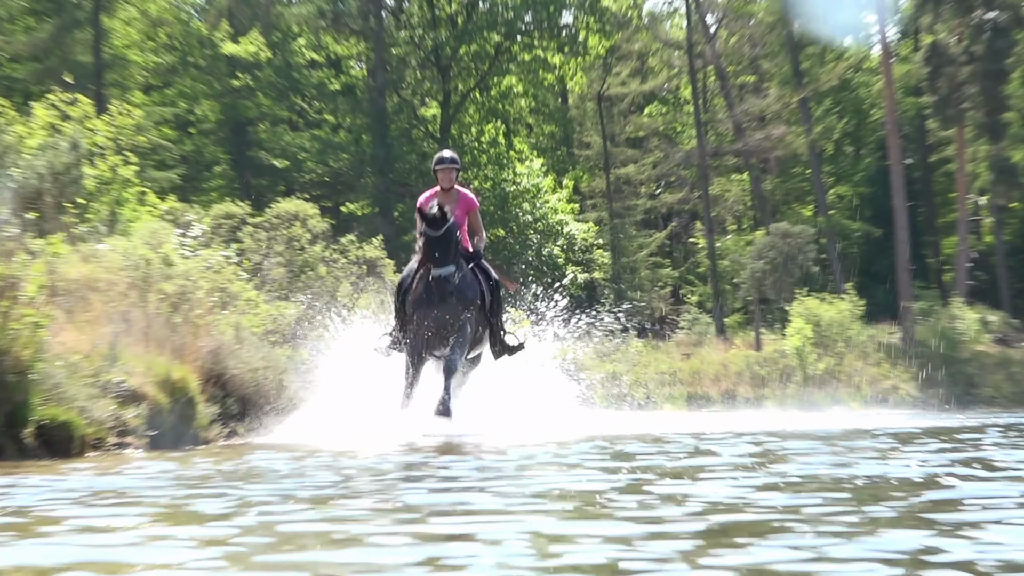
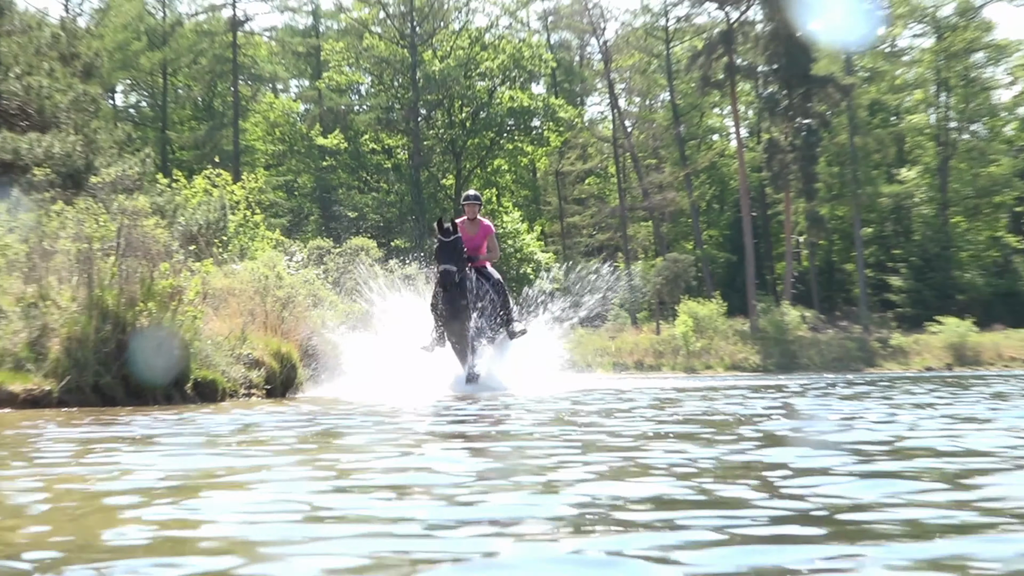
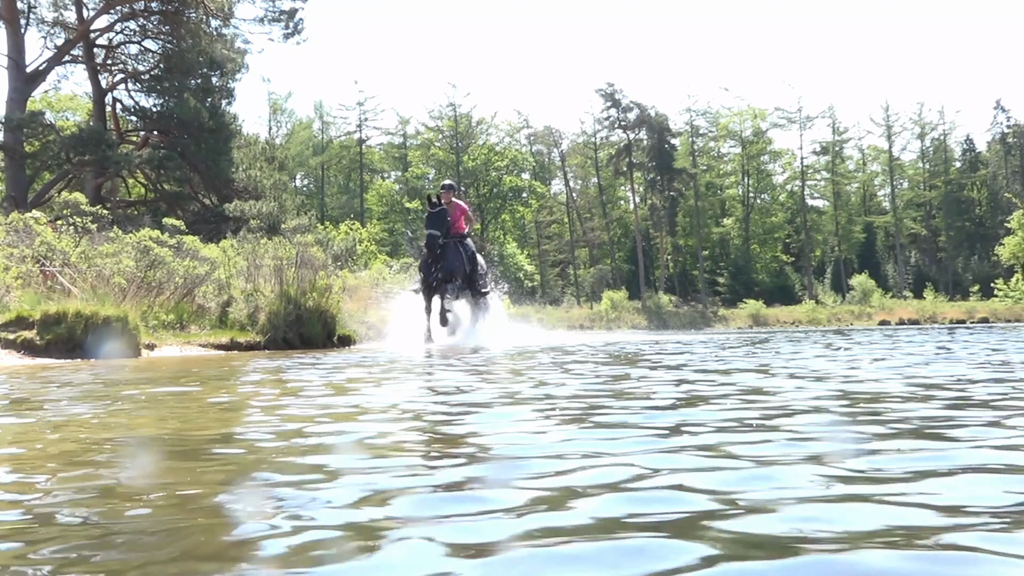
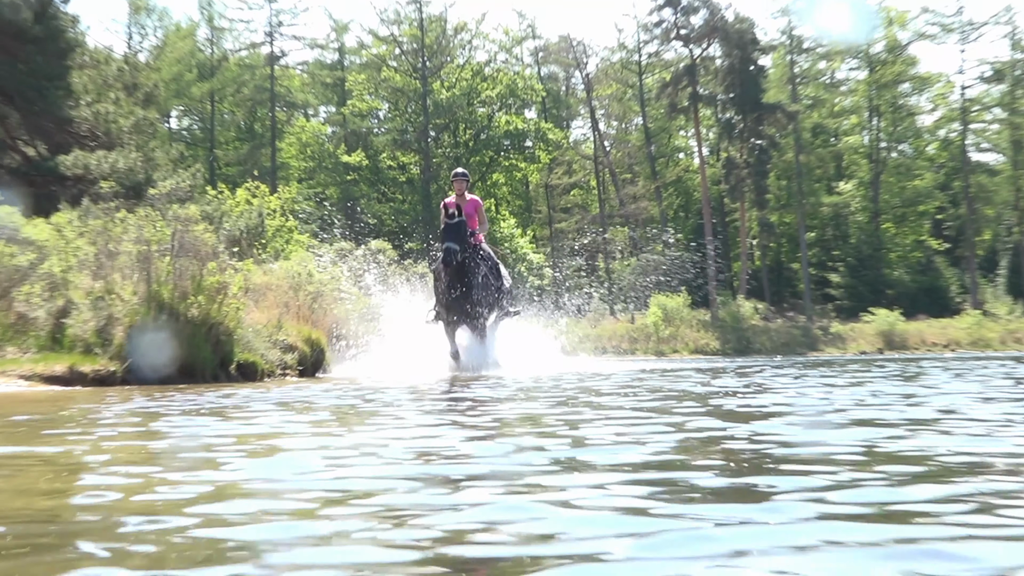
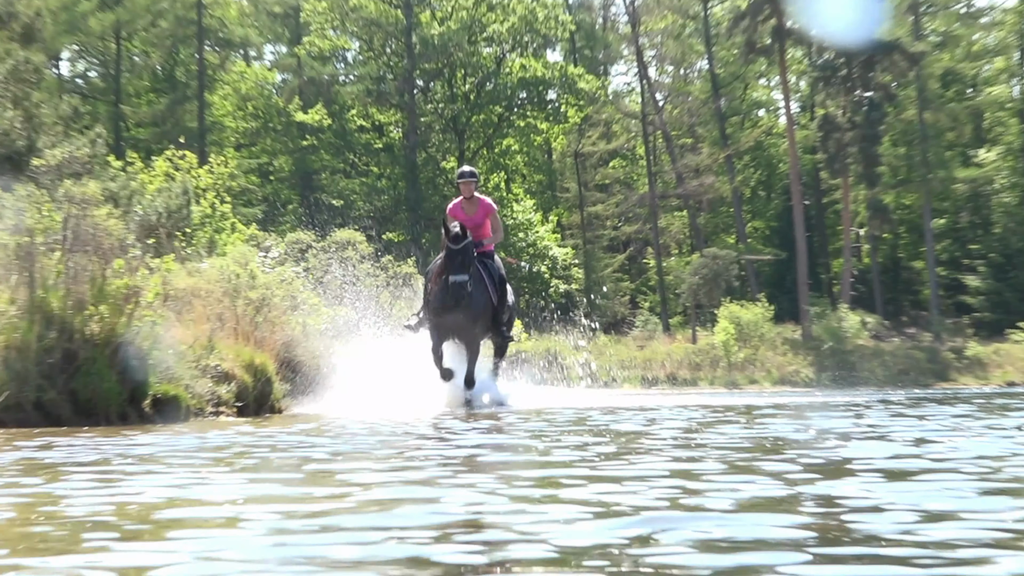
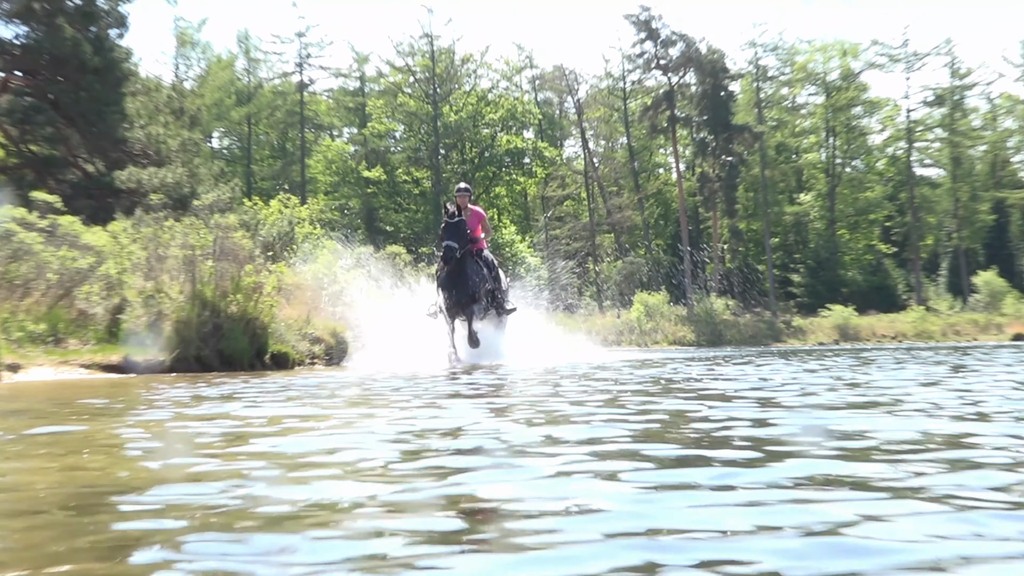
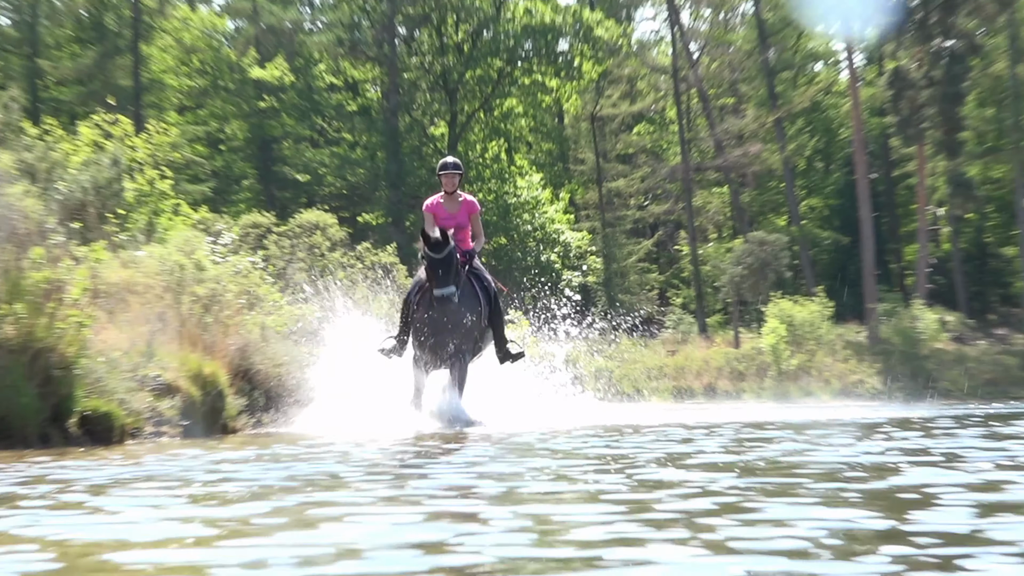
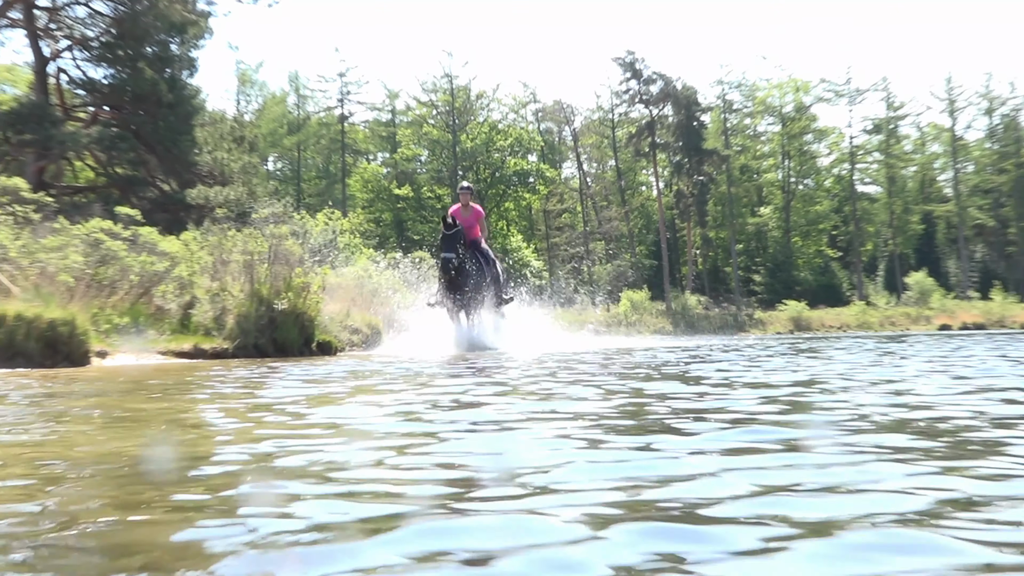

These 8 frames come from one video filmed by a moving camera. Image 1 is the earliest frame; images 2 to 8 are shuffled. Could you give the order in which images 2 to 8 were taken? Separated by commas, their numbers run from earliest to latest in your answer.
7, 5, 2, 4, 6, 8, 3
